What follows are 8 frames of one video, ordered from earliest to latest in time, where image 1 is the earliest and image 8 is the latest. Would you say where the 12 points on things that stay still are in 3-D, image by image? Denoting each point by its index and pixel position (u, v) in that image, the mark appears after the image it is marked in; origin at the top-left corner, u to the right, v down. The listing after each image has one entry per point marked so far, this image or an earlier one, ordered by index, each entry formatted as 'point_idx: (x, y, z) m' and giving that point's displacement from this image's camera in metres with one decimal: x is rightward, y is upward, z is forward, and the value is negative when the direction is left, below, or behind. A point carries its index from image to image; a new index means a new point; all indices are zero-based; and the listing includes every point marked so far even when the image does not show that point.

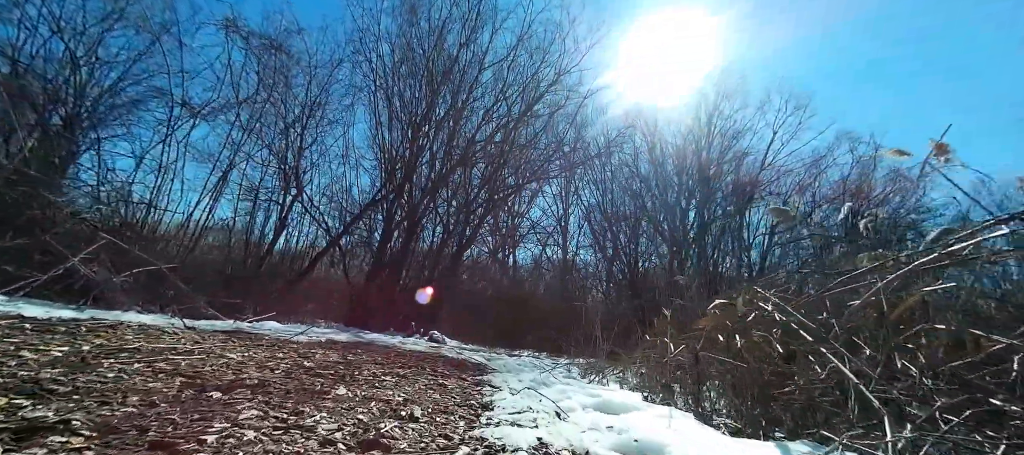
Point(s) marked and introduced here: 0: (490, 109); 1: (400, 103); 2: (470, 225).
0: (-0.6, +3.2, +11.3) m
1: (-2.9, +3.2, +11.0) m
2: (-1.3, +0.1, +12.8) m
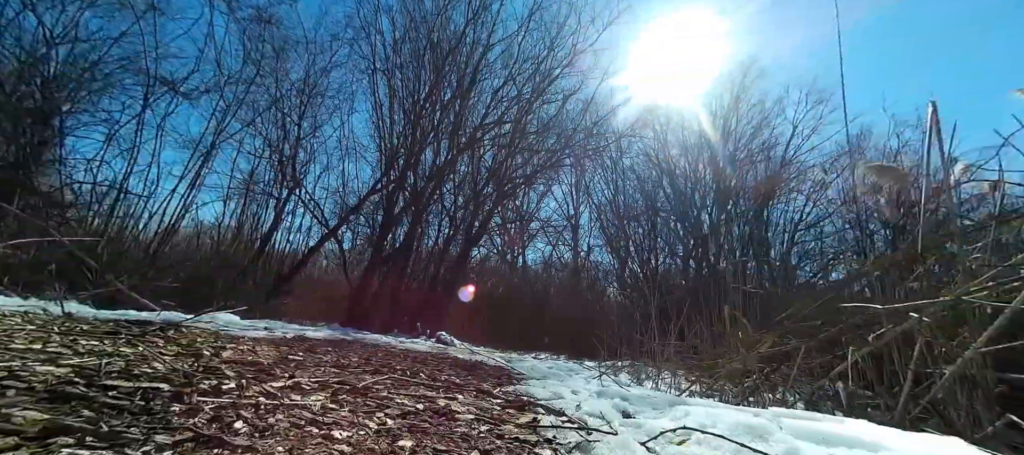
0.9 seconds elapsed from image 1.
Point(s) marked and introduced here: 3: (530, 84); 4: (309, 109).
0: (-0.3, +3.4, +10.4) m
1: (-2.6, +3.4, +10.2) m
2: (-1.0, +0.2, +12.0) m
3: (+0.5, +3.7, +11.0) m
4: (-5.2, +3.0, +11.0) m
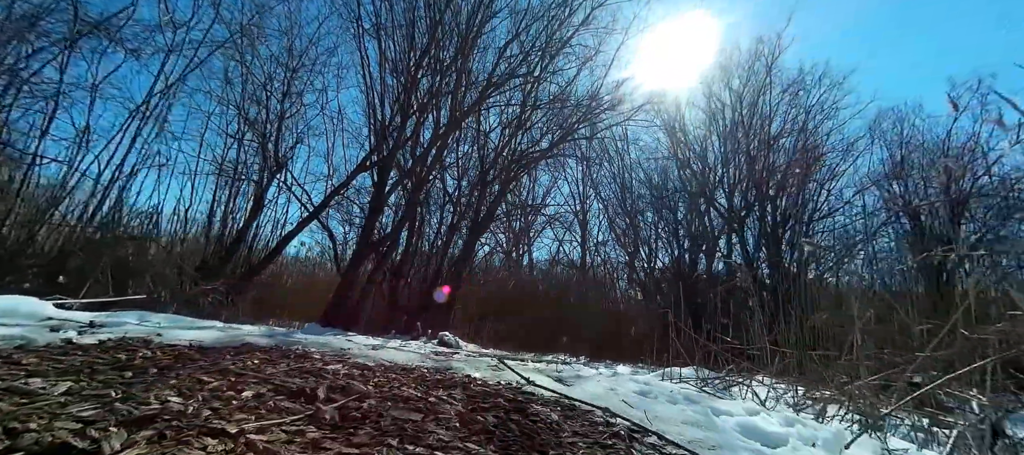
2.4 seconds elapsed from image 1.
0: (-0.1, +3.7, +9.0) m
1: (-2.4, +3.7, +8.8) m
2: (-0.7, +0.6, +10.6) m
3: (+0.7, +4.1, +9.6) m
4: (-5.0, +3.3, +9.6) m
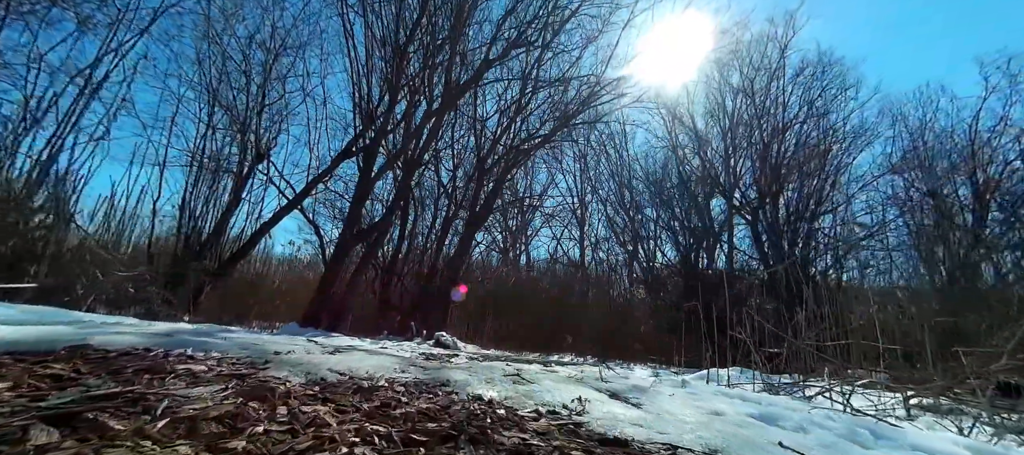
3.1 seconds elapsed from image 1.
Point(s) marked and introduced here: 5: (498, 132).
0: (-0.1, +3.9, +8.3) m
1: (-2.4, +3.9, +8.1) m
2: (-0.8, +0.8, +9.9) m
3: (+0.6, +4.3, +8.9) m
4: (-5.0, +3.4, +8.9) m
5: (-0.4, +2.2, +9.8) m
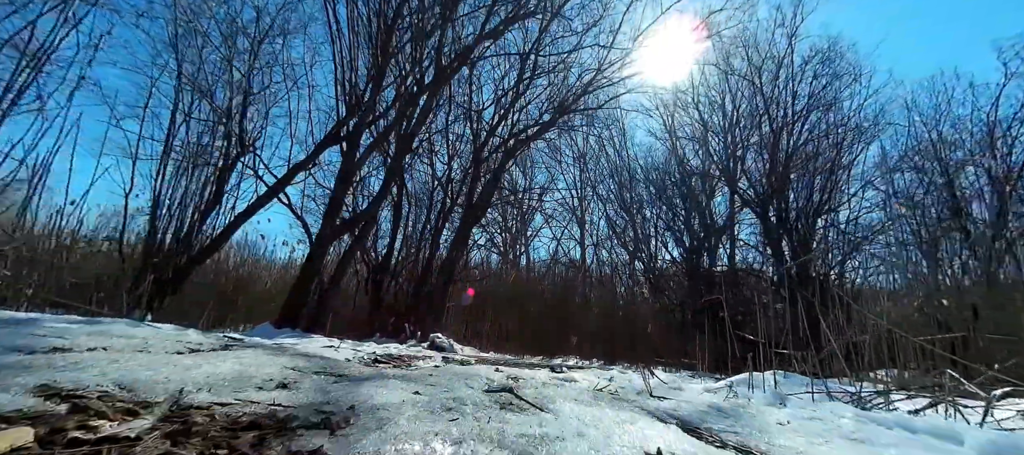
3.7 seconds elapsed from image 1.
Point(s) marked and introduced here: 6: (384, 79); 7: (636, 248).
0: (-0.2, +4.0, +7.8) m
1: (-2.5, +4.0, +7.5) m
2: (-0.8, +0.9, +9.3) m
3: (+0.6, +4.4, +8.4) m
4: (-5.1, +3.5, +8.4) m
5: (-0.4, +2.3, +9.3) m
6: (-2.1, +2.4, +7.1) m
7: (+4.9, -0.9, +17.1) m
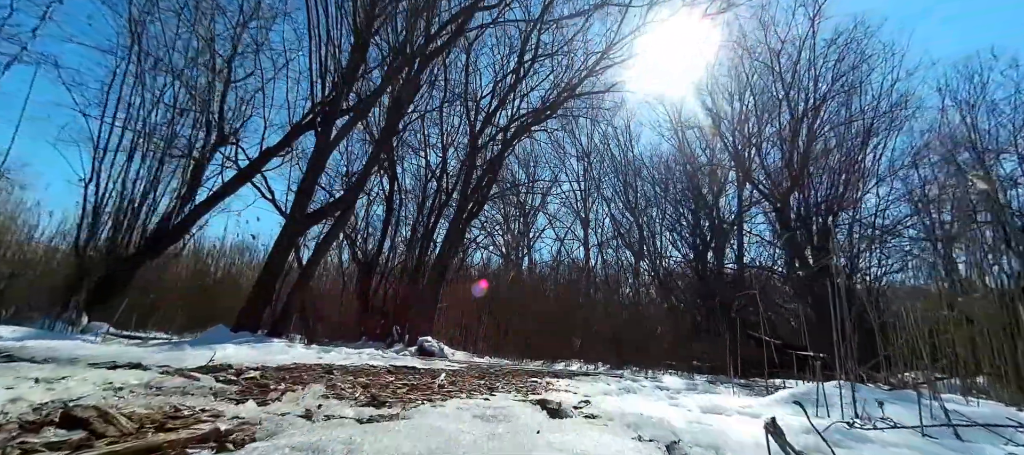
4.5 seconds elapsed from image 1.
0: (-0.2, +4.1, +7.2) m
1: (-2.5, +4.1, +6.9) m
2: (-0.8, +1.0, +8.7) m
3: (+0.5, +4.5, +7.7) m
4: (-5.1, +3.6, +7.8) m
5: (-0.4, +2.4, +8.6) m
6: (-2.2, +2.5, +6.5) m
7: (+4.9, -0.8, +16.4) m
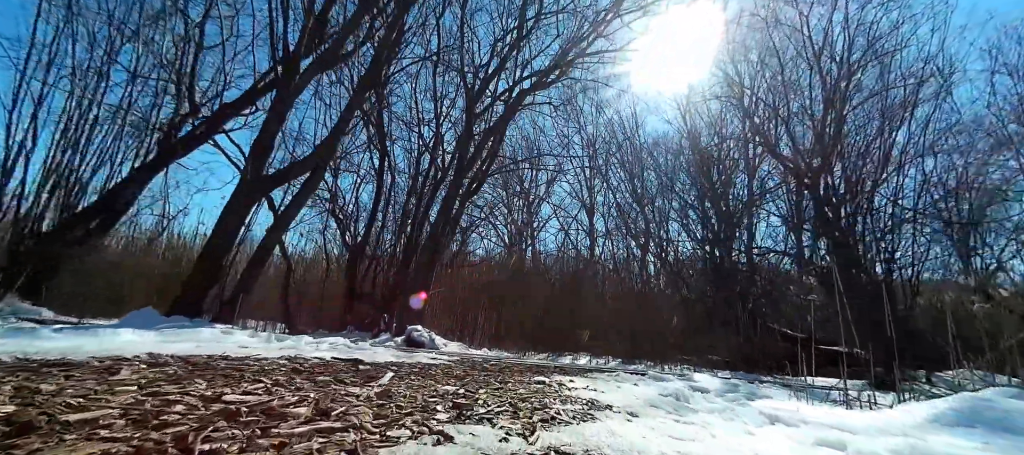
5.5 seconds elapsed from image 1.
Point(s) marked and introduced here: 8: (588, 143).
0: (-0.2, +4.5, +6.3) m
1: (-2.5, +4.5, +6.1) m
2: (-0.8, +1.3, +7.9) m
3: (+0.6, +4.9, +6.9) m
4: (-5.1, +4.0, +7.0) m
5: (-0.4, +2.8, +7.8) m
6: (-2.1, +2.9, +5.7) m
7: (+5.0, -0.3, +15.6) m
8: (+3.5, +3.6, +17.6) m
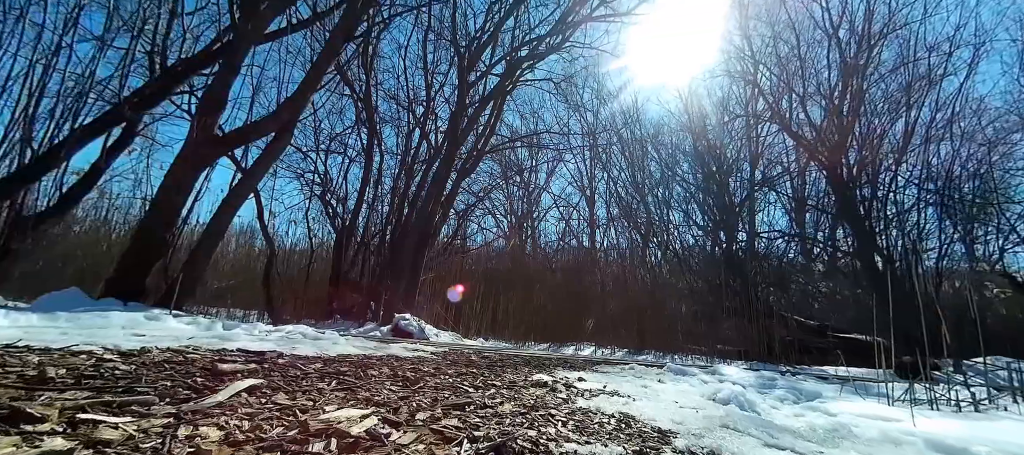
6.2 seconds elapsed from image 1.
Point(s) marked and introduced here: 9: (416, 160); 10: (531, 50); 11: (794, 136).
0: (-0.2, +4.8, +5.7) m
1: (-2.5, +4.7, +5.4) m
2: (-0.8, +1.6, +7.3) m
3: (+0.5, +5.2, +6.2) m
4: (-5.1, +4.3, +6.3) m
5: (-0.4, +3.1, +7.2) m
6: (-2.2, +3.2, +5.1) m
7: (+5.0, +0.1, +15.0) m
8: (+3.4, +4.1, +17.0) m
9: (-1.6, +1.2, +7.5) m
10: (+0.4, +2.9, +7.2) m
11: (+6.5, +2.1, +9.8) m
